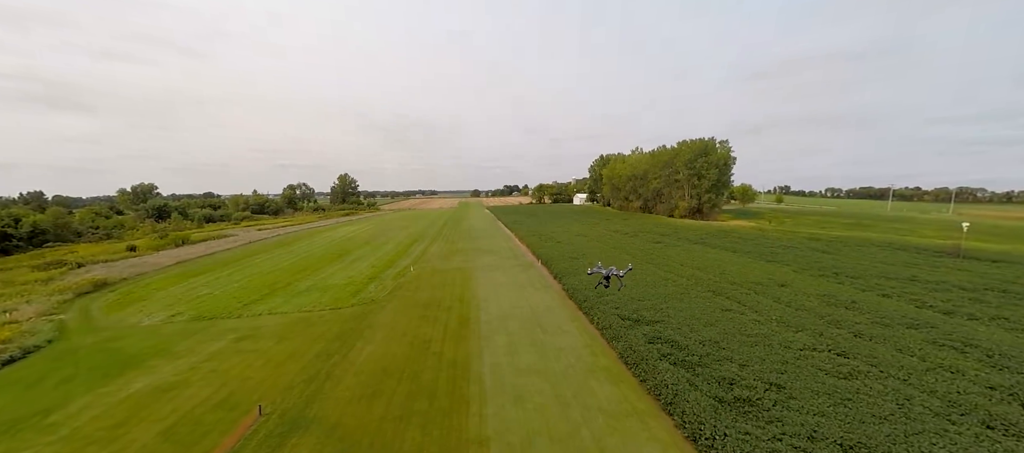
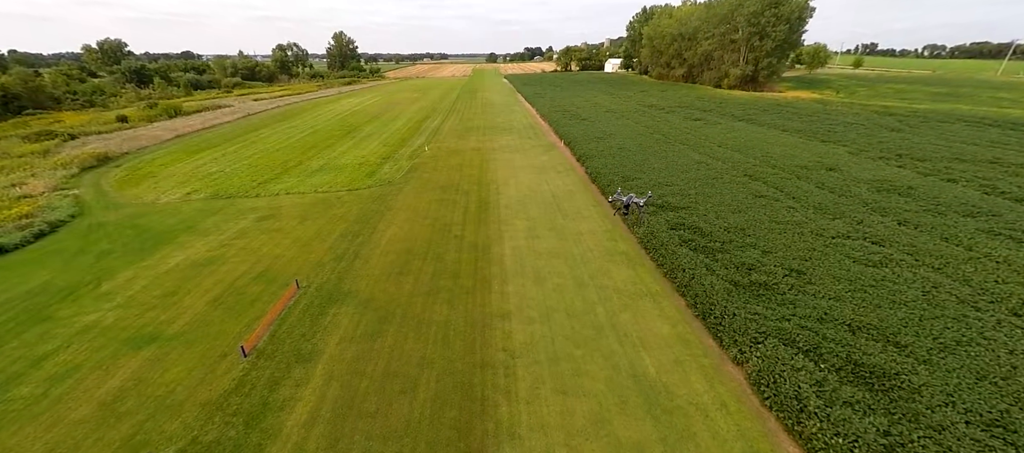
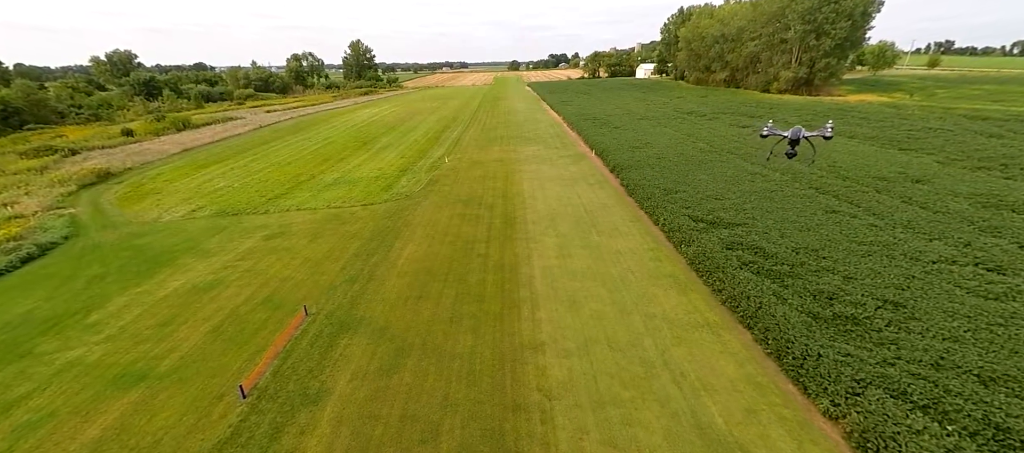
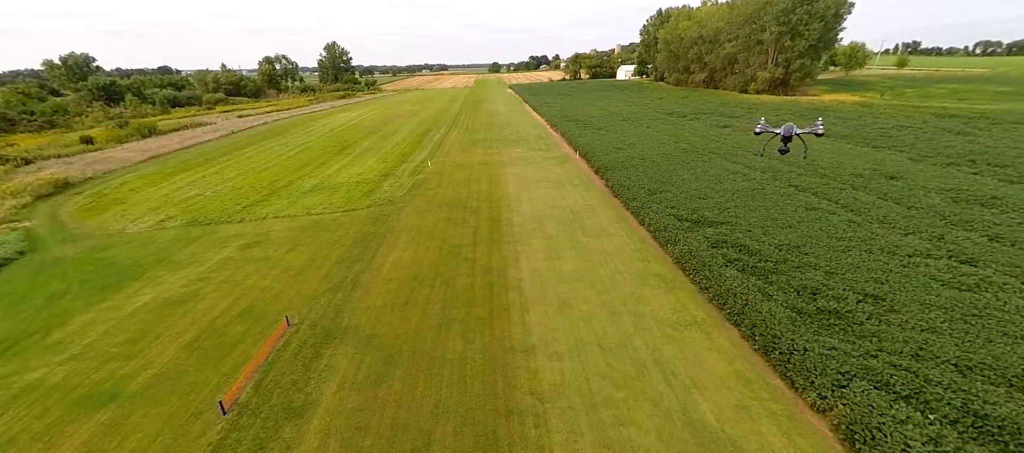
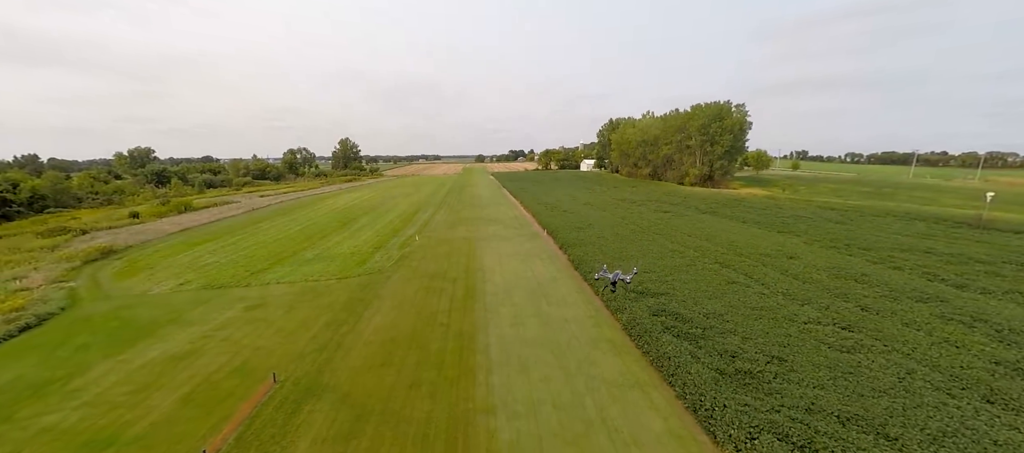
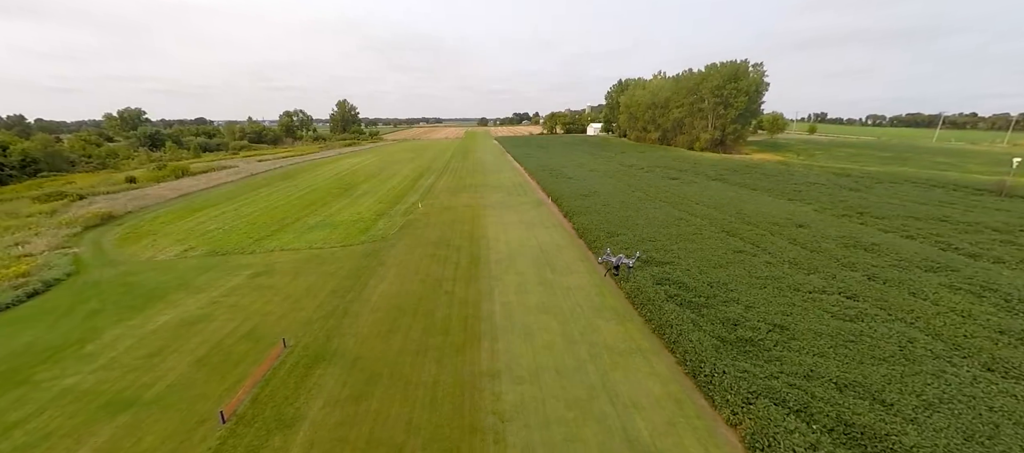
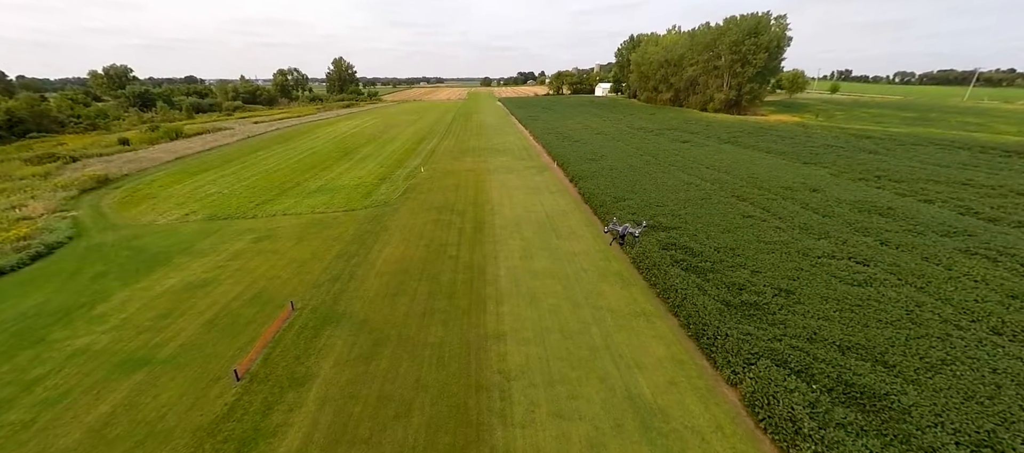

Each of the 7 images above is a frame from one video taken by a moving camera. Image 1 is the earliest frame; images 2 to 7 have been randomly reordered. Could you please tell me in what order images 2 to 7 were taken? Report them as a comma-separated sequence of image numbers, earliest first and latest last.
5, 6, 7, 2, 3, 4
